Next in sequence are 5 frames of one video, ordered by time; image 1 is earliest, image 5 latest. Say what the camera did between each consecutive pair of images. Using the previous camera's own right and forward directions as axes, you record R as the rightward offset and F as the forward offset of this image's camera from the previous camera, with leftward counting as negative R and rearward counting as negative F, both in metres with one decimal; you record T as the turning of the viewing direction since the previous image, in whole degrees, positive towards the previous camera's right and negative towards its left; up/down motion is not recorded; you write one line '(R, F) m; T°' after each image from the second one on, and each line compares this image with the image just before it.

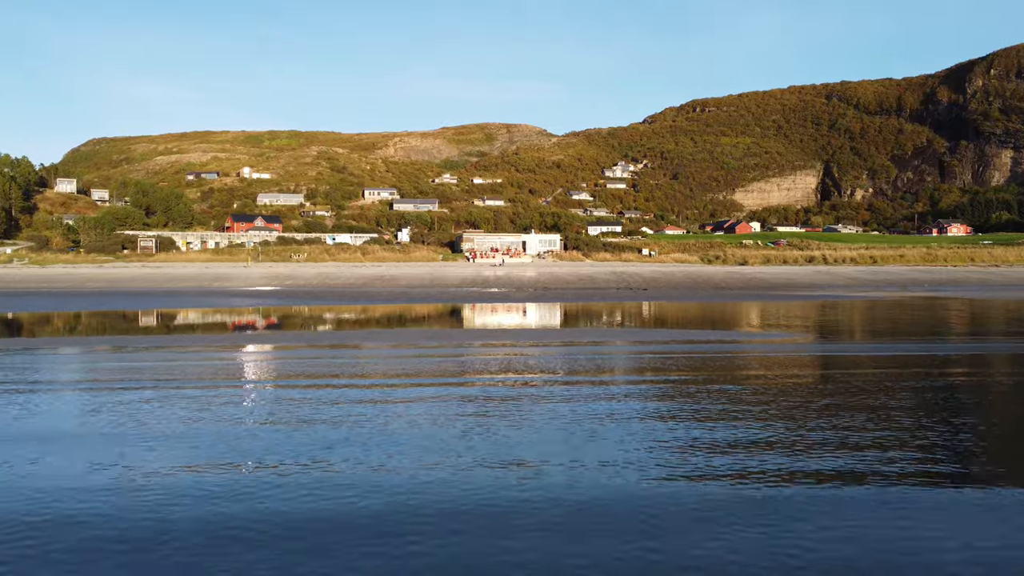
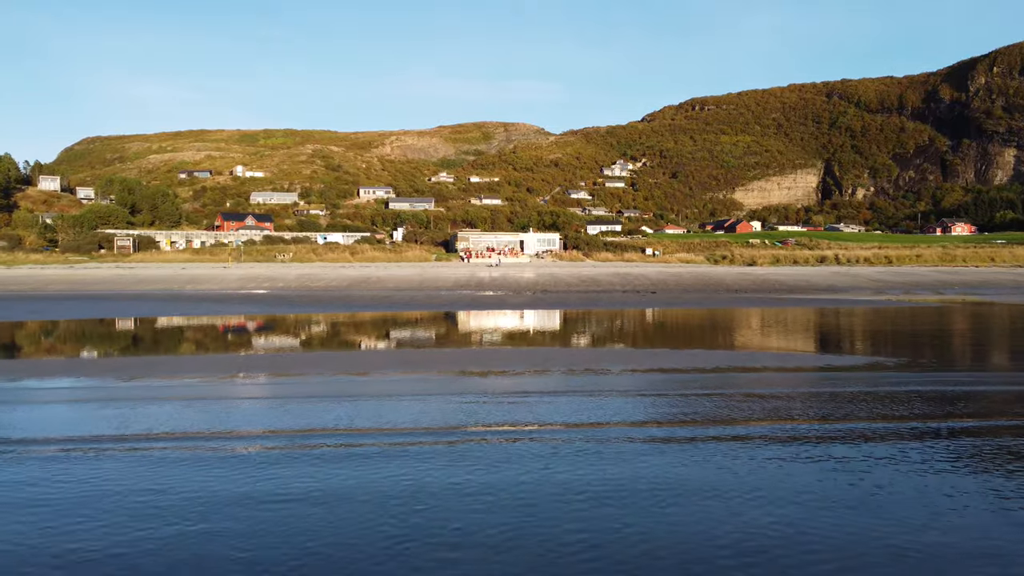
(0.0, +2.2) m; 0°
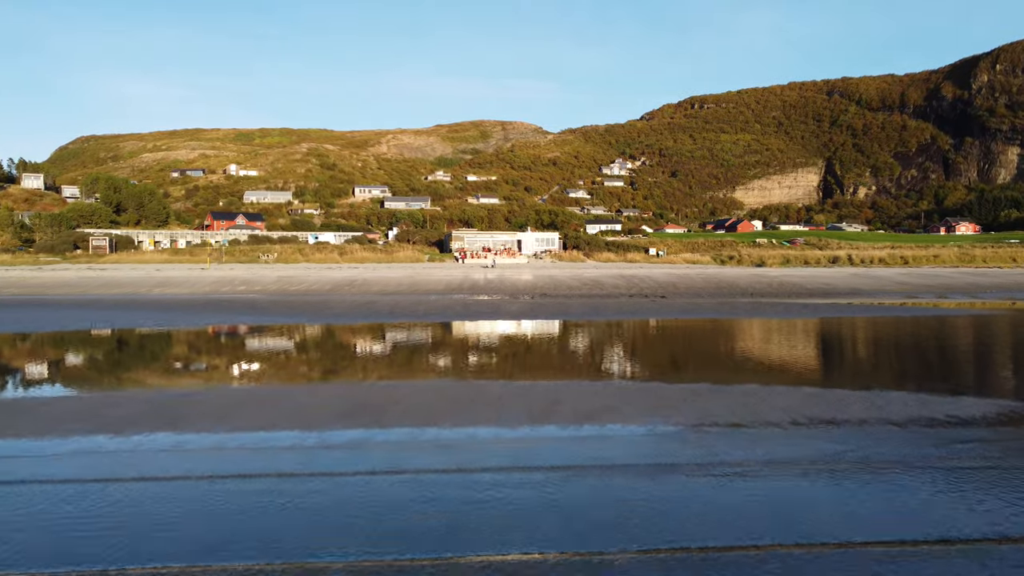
(+0.1, +2.1) m; 0°
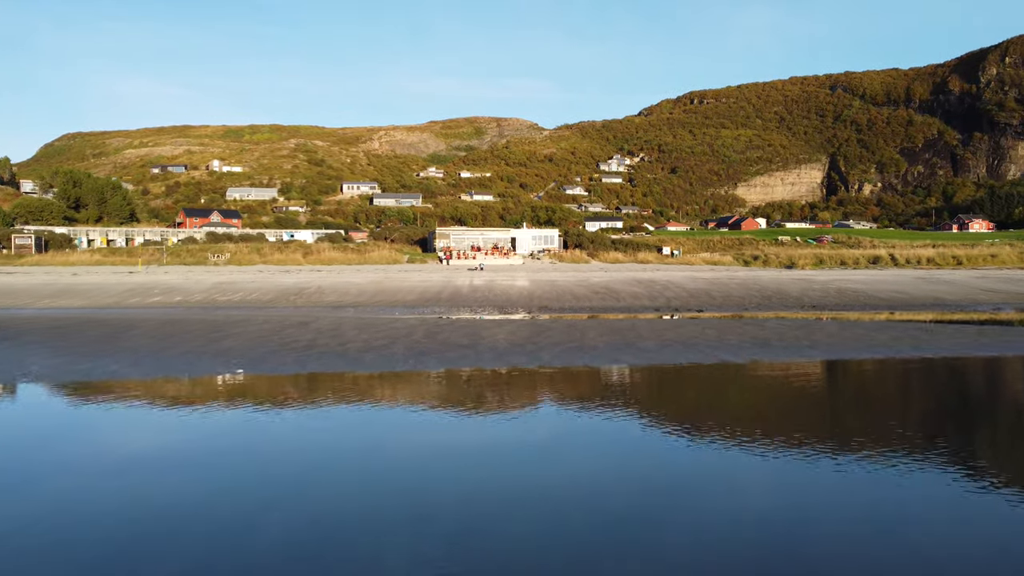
(+0.1, +5.5) m; 0°
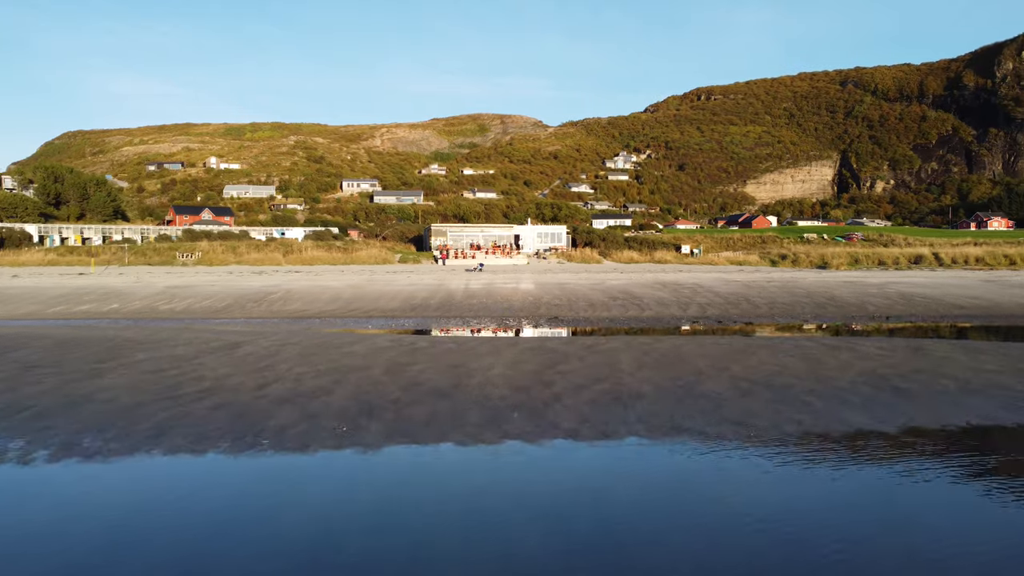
(0.0, +3.4) m; 0°
